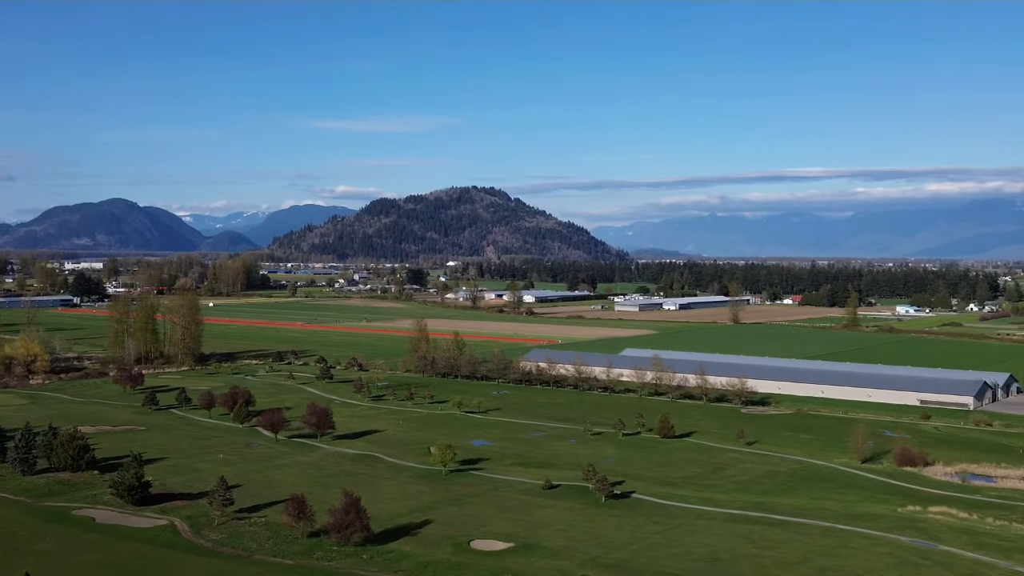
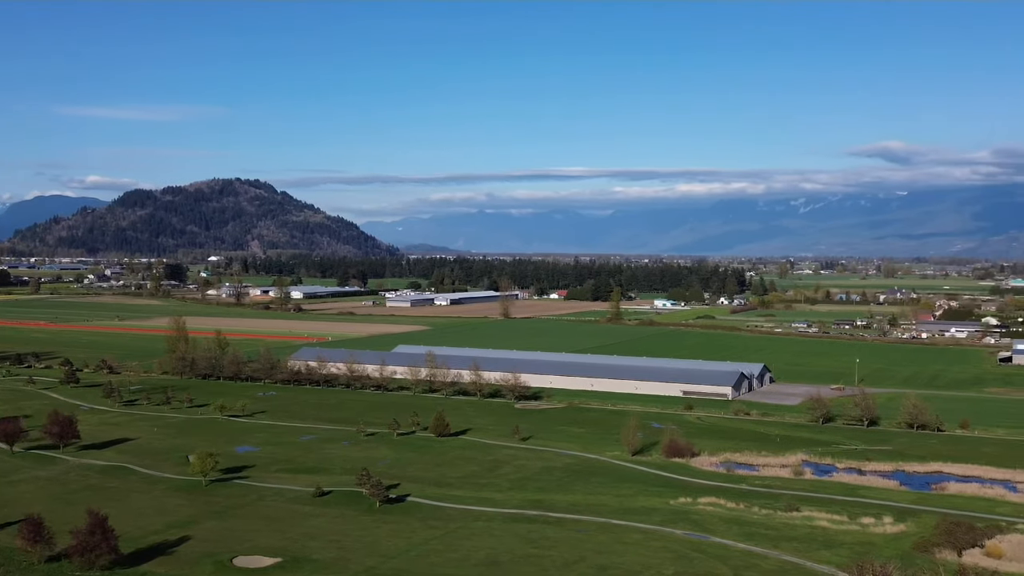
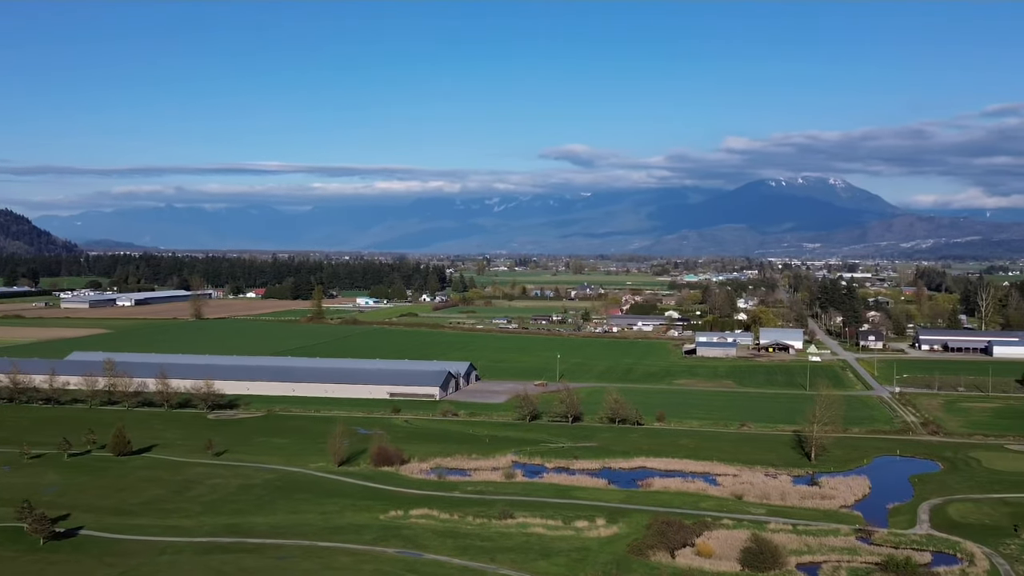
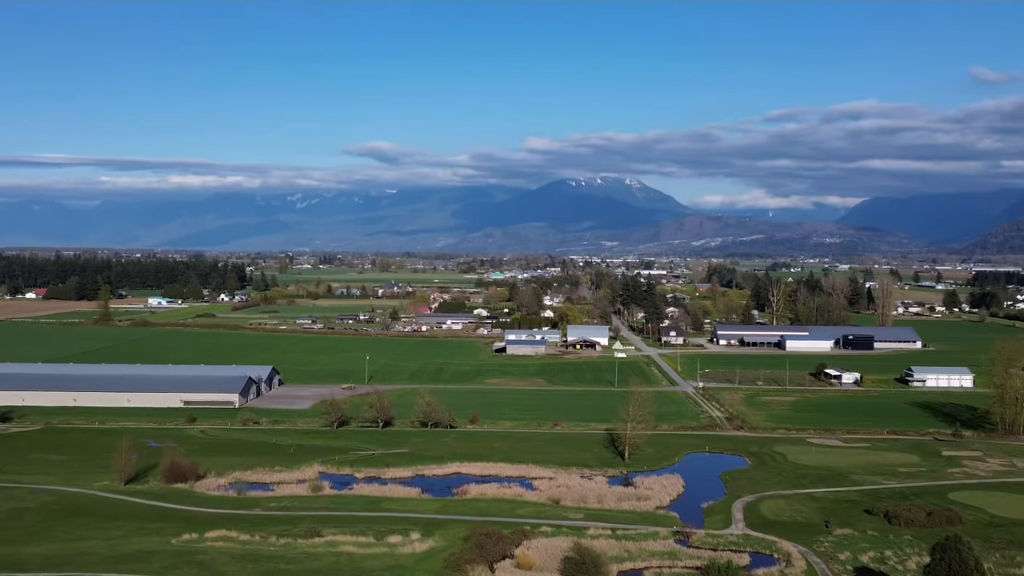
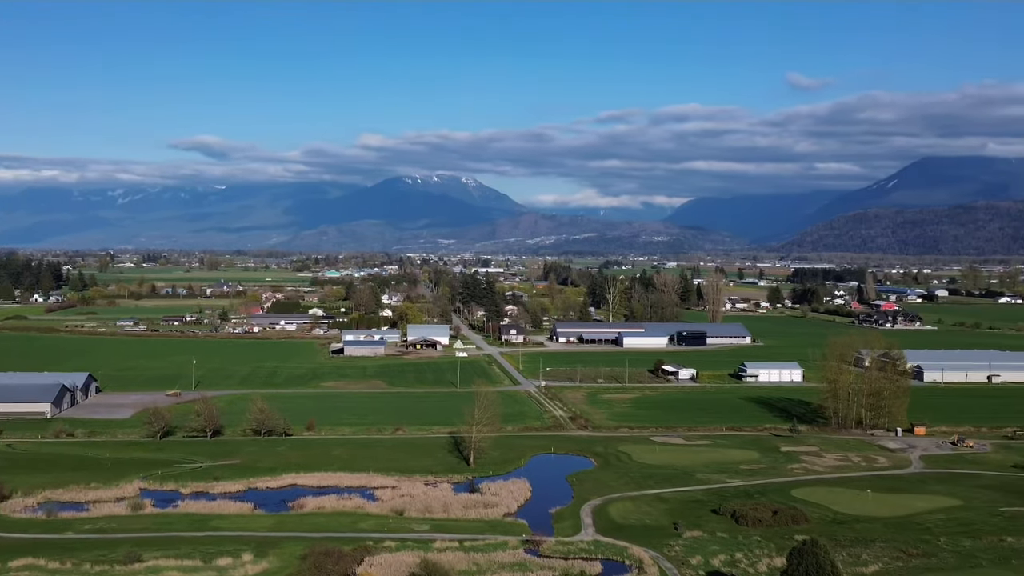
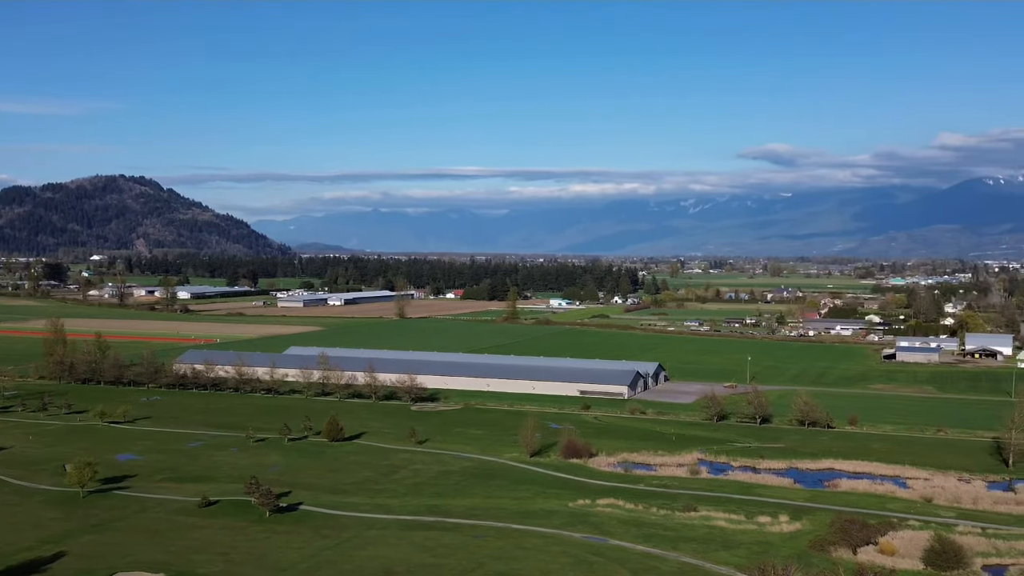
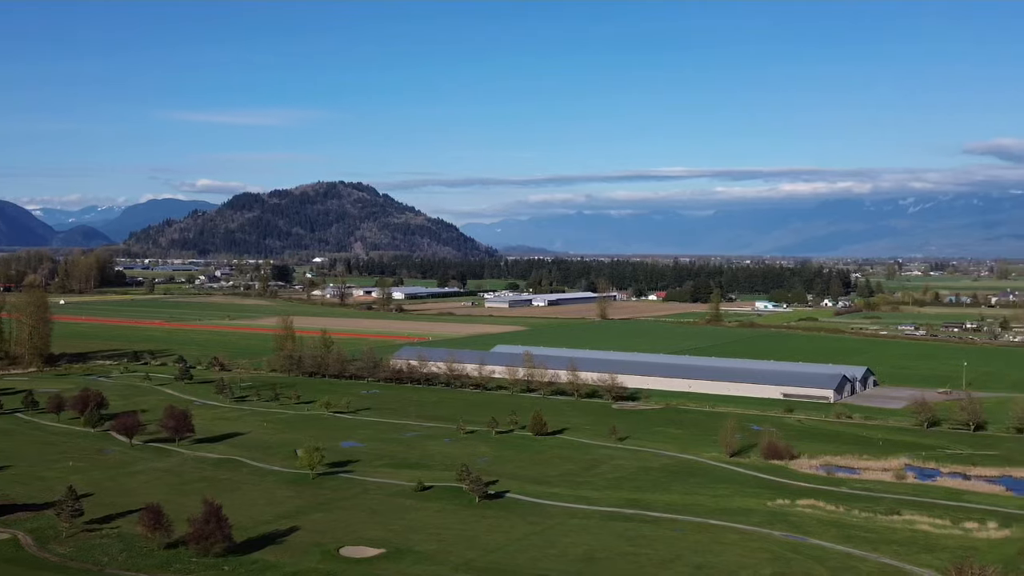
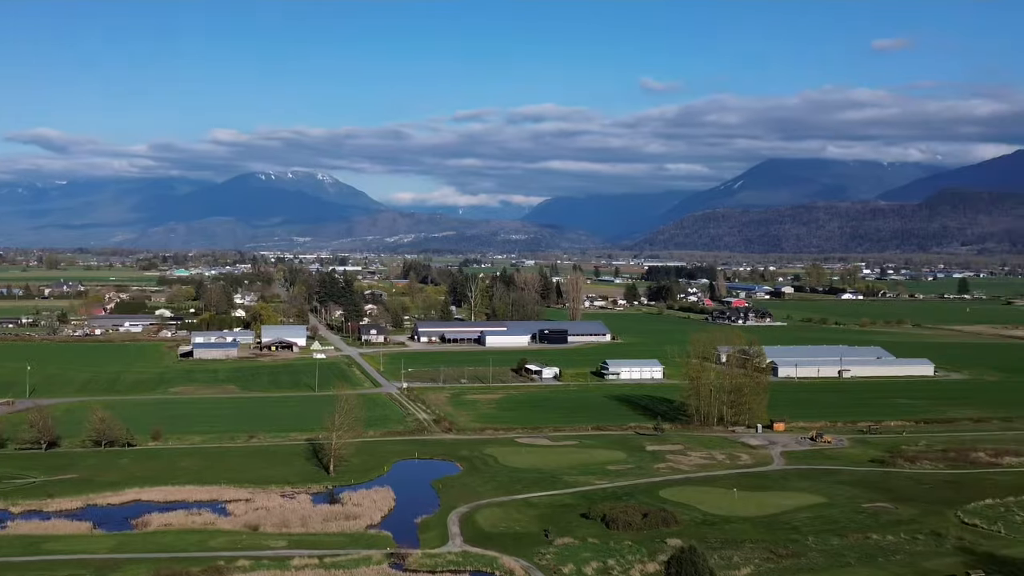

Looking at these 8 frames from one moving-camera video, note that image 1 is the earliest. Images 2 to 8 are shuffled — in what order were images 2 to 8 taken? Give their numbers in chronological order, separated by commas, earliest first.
7, 2, 6, 3, 4, 5, 8
